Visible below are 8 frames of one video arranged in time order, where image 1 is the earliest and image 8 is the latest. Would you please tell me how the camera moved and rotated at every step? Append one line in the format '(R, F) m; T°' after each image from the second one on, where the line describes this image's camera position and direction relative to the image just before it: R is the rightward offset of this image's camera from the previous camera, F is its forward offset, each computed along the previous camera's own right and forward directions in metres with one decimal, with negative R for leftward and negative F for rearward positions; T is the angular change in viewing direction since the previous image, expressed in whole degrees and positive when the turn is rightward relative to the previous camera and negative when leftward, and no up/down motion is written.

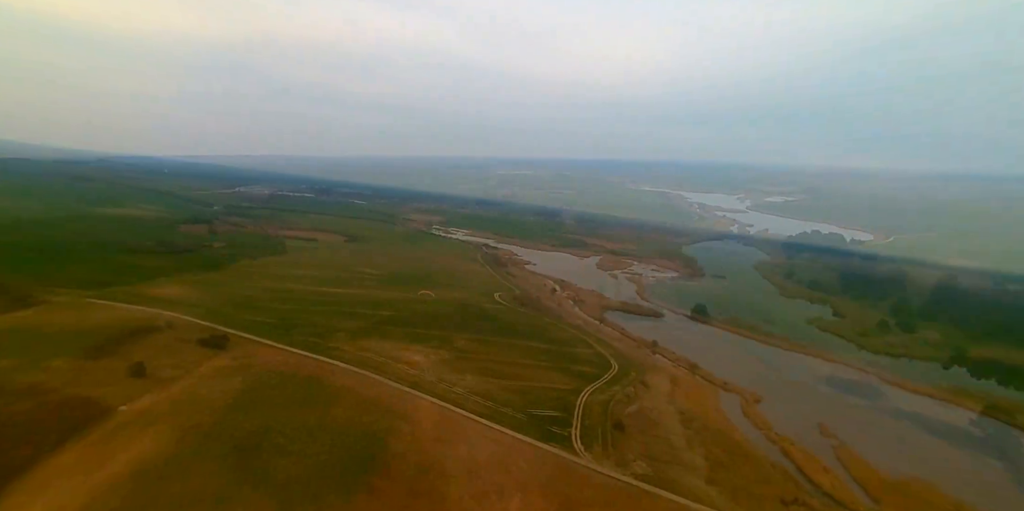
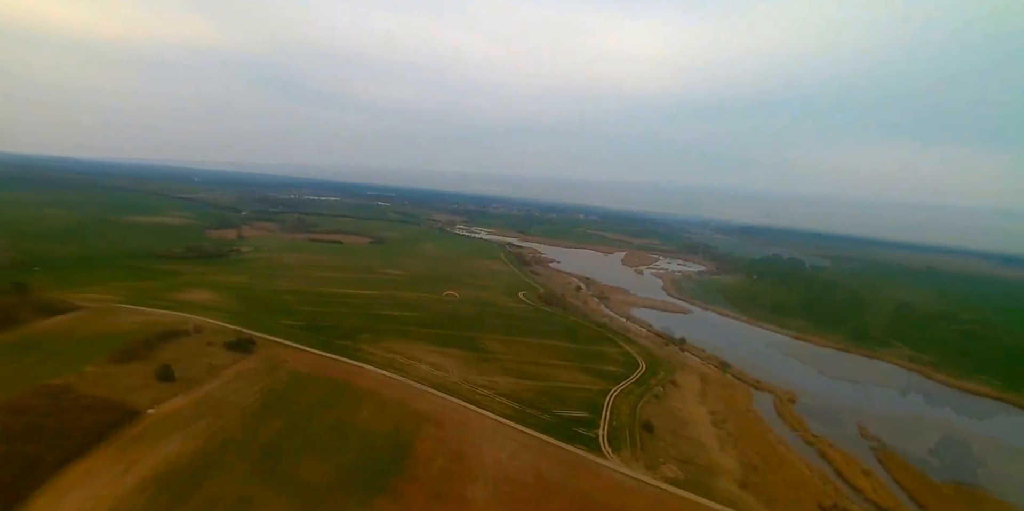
(+0.1, +0.5) m; -3°
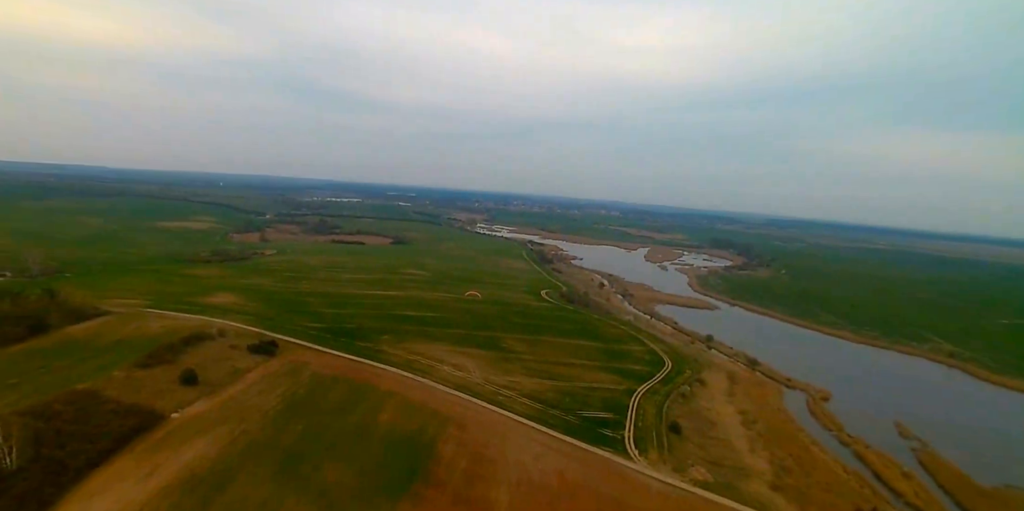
(0.0, +0.5) m; -3°
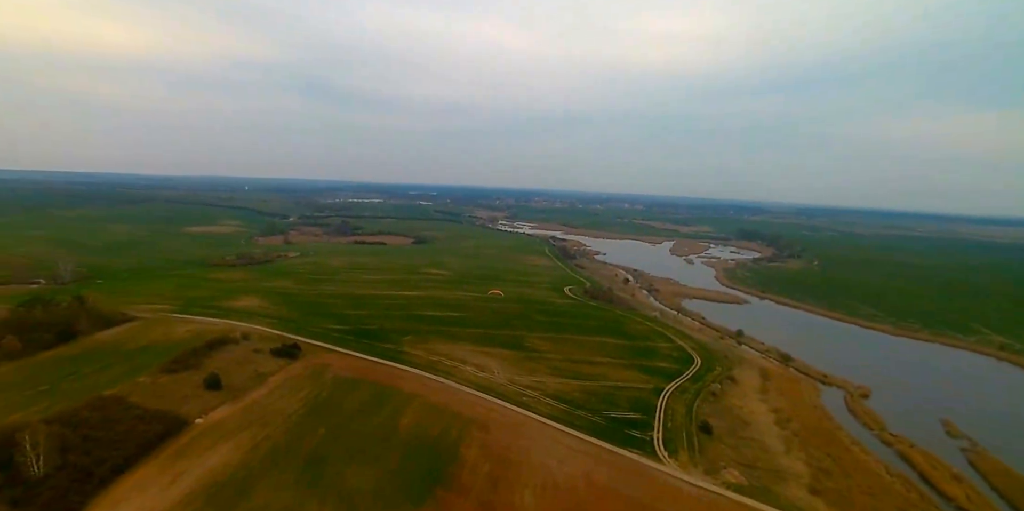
(+0.1, +0.6) m; -3°
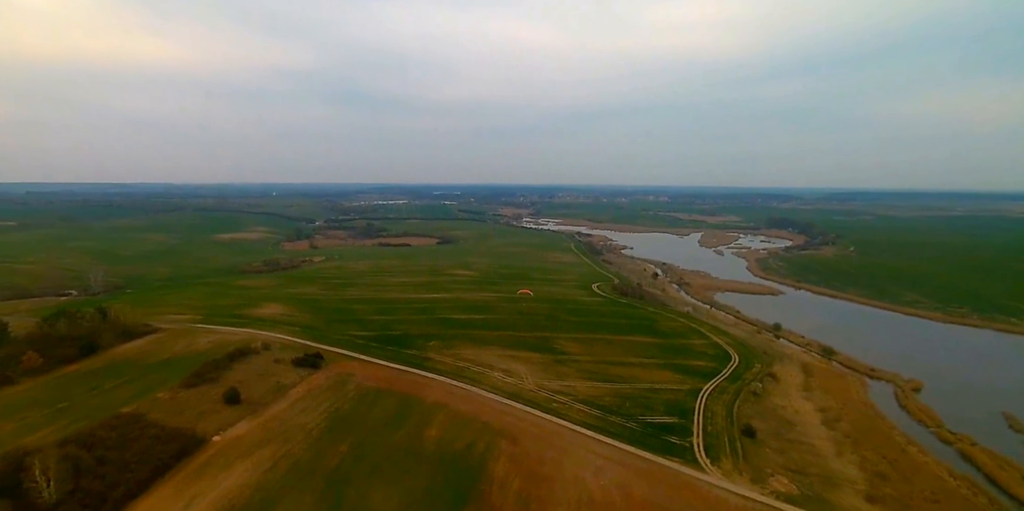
(0.0, +1.2) m; -3°
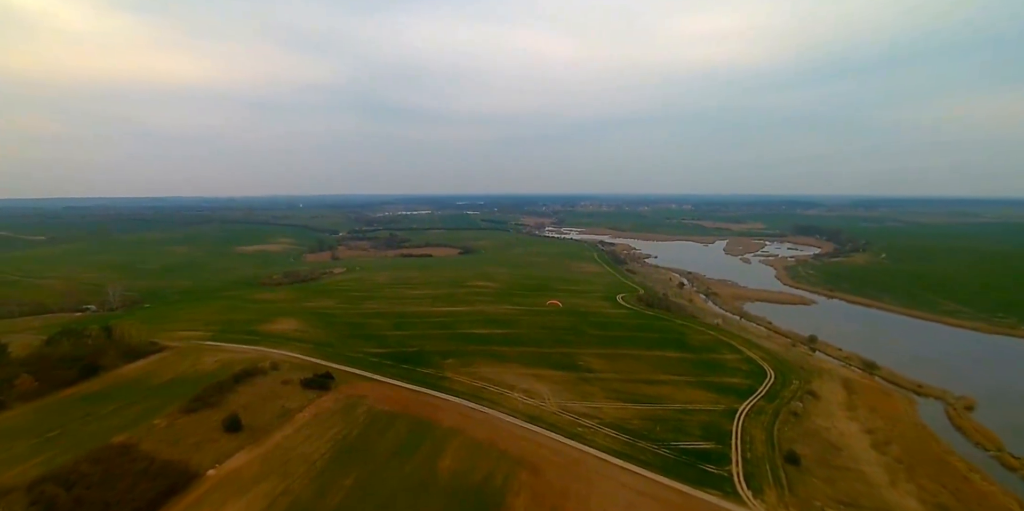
(+0.1, +1.5) m; -3°
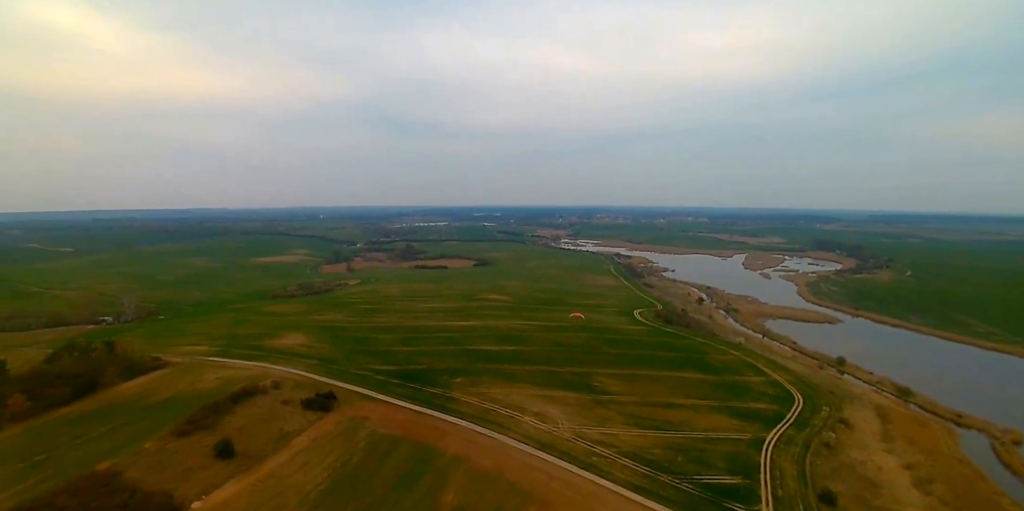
(+0.1, +1.1) m; -2°
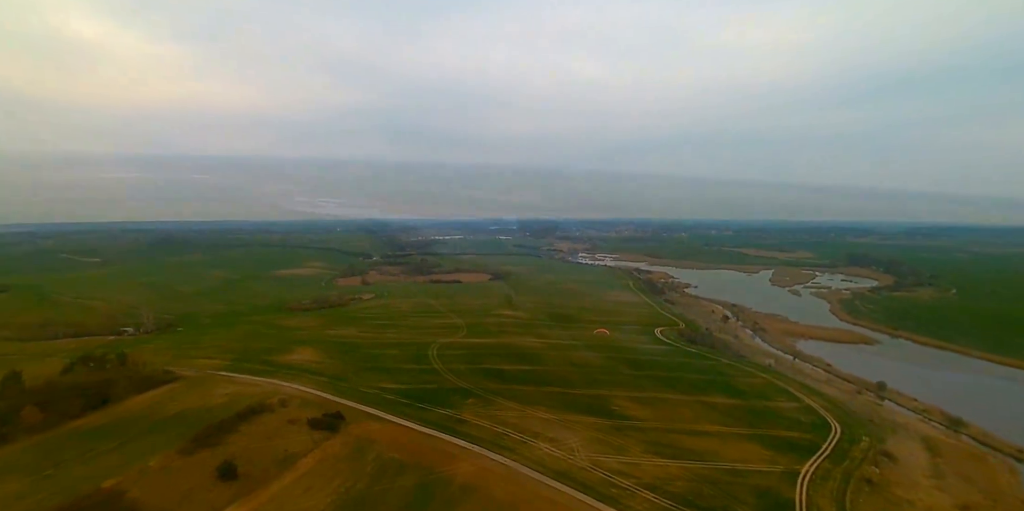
(+0.4, +0.7) m; -3°
